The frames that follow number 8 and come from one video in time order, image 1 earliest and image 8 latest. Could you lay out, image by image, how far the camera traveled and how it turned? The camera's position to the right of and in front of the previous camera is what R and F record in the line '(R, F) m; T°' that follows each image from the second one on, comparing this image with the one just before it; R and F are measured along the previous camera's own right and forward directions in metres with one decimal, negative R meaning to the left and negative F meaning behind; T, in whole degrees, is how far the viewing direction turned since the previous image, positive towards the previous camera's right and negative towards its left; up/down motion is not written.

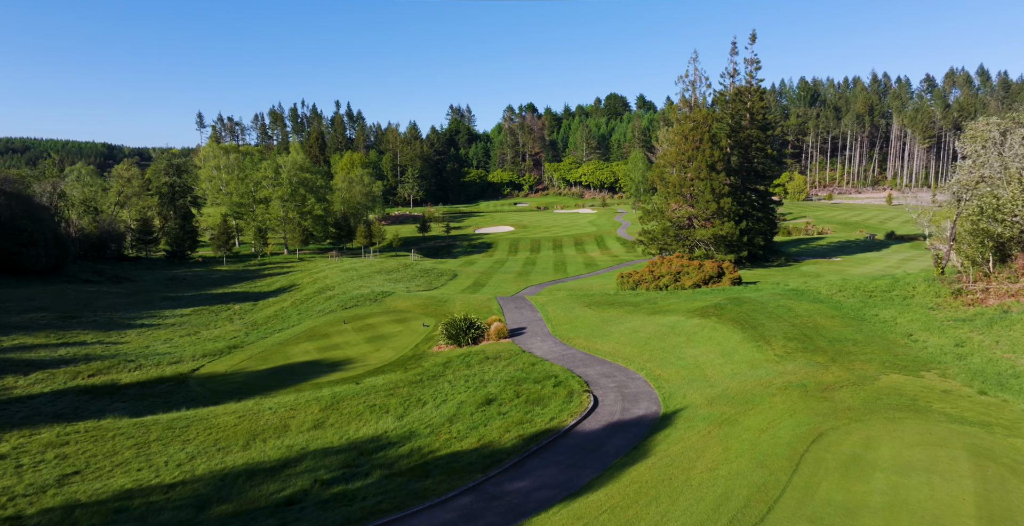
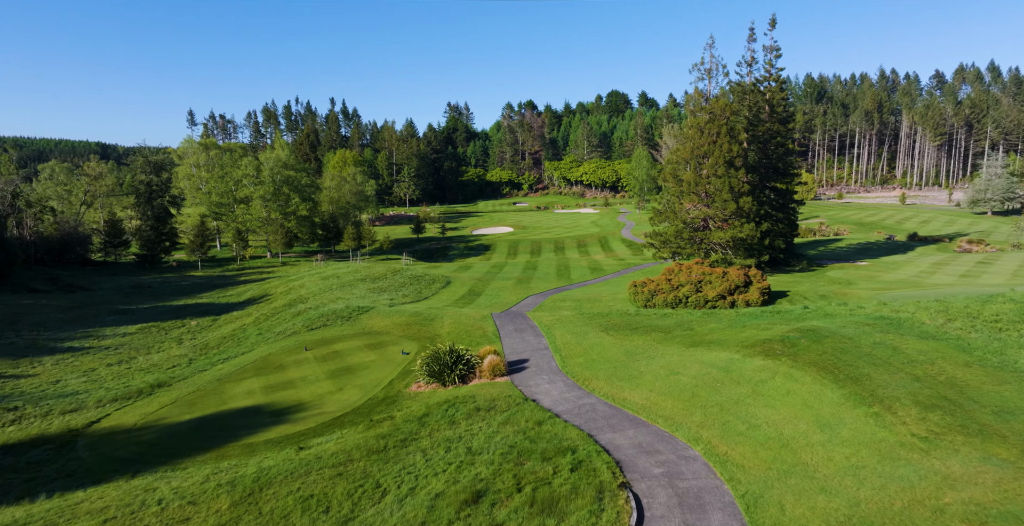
(0.0, +5.0) m; 0°
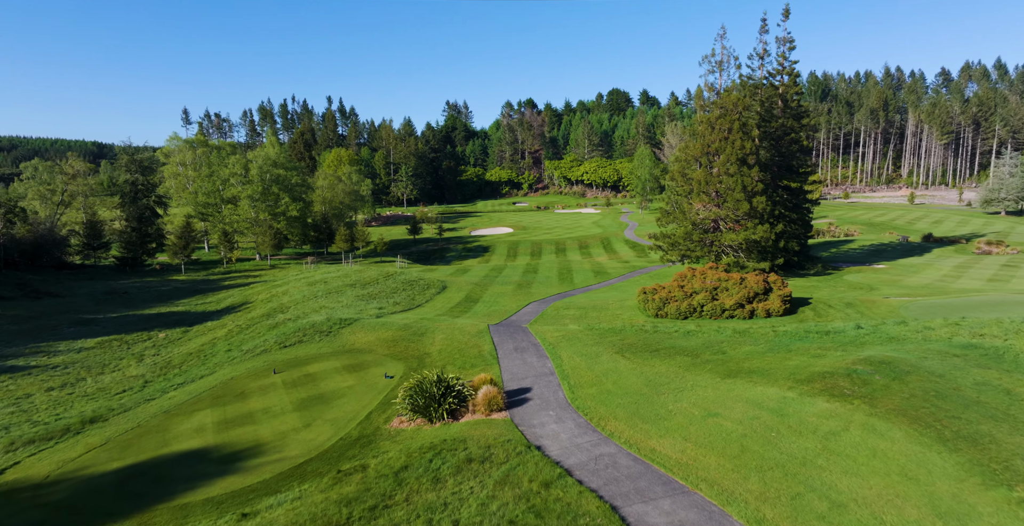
(0.0, +3.0) m; 0°
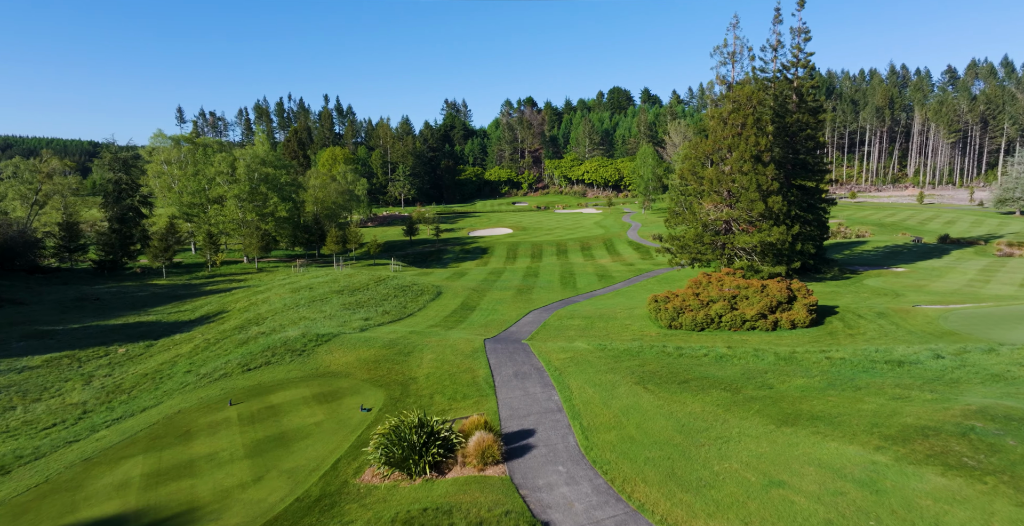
(0.0, +3.0) m; 0°
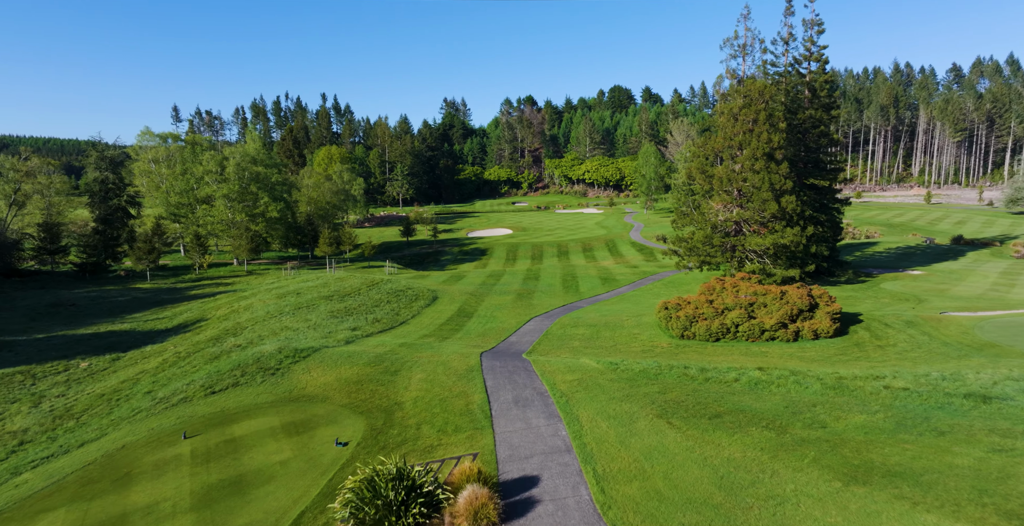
(0.0, +2.3) m; 0°
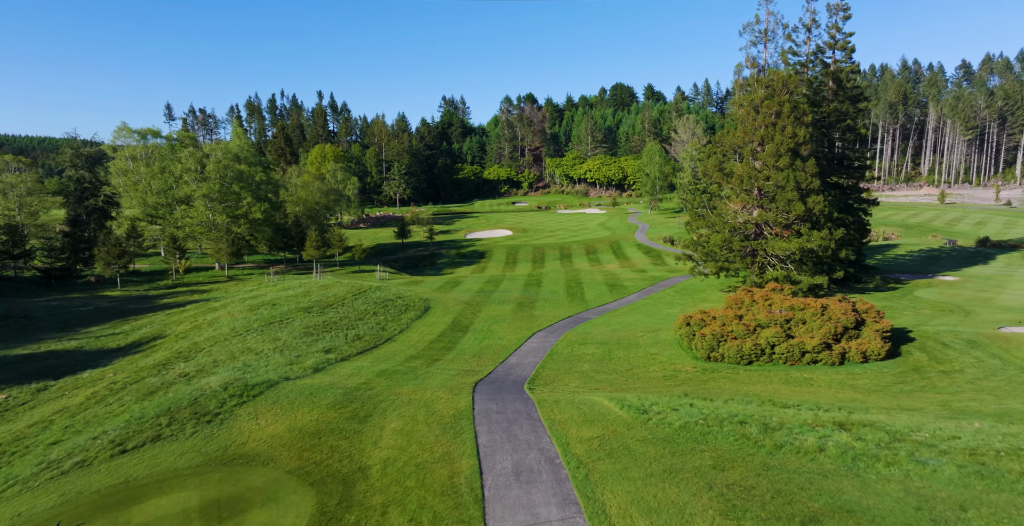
(0.0, +3.9) m; 0°
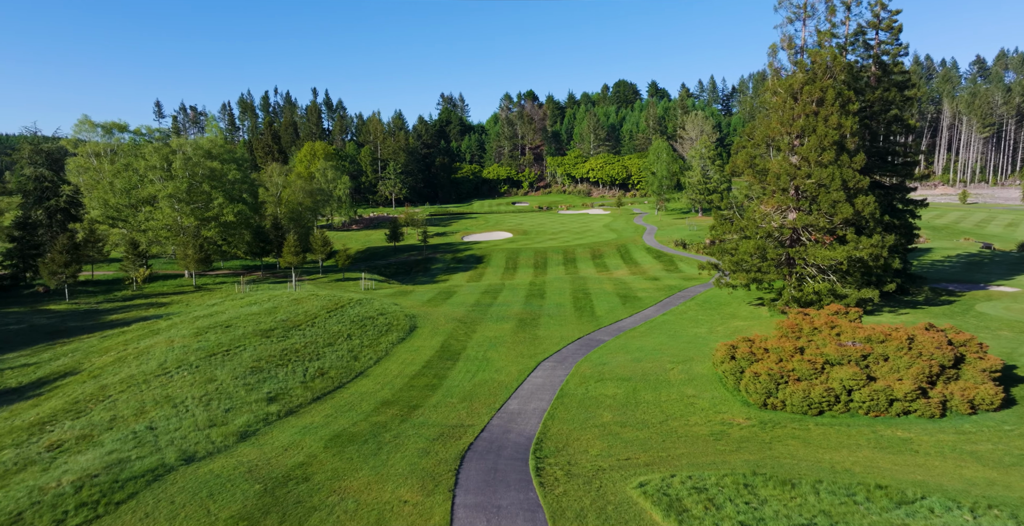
(0.0, +5.6) m; 0°
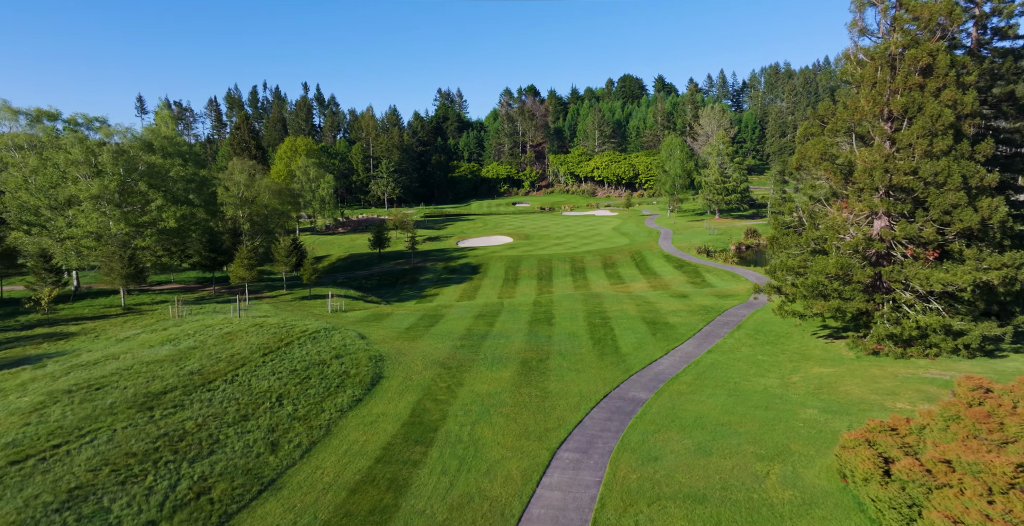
(0.0, +9.2) m; 0°
